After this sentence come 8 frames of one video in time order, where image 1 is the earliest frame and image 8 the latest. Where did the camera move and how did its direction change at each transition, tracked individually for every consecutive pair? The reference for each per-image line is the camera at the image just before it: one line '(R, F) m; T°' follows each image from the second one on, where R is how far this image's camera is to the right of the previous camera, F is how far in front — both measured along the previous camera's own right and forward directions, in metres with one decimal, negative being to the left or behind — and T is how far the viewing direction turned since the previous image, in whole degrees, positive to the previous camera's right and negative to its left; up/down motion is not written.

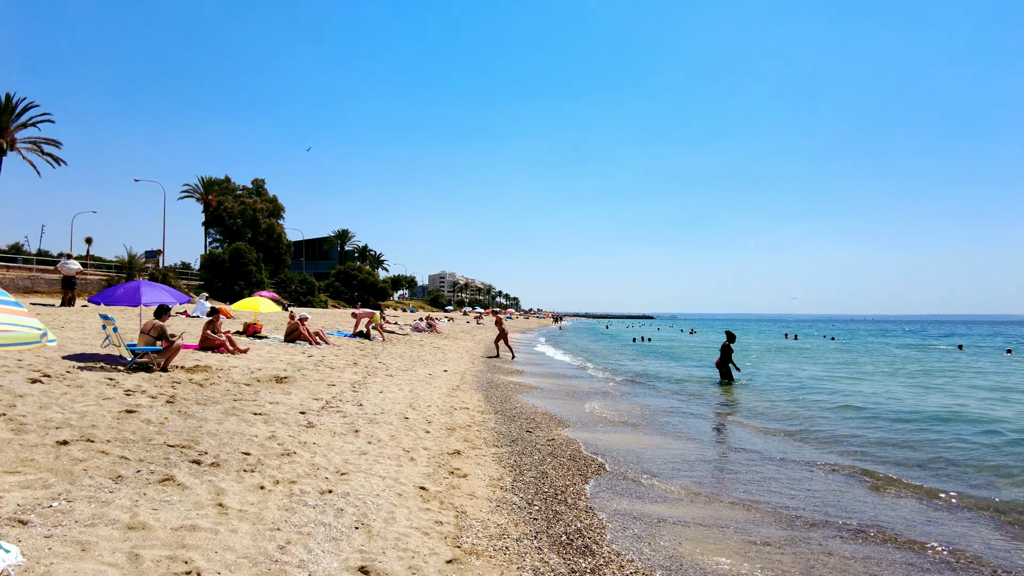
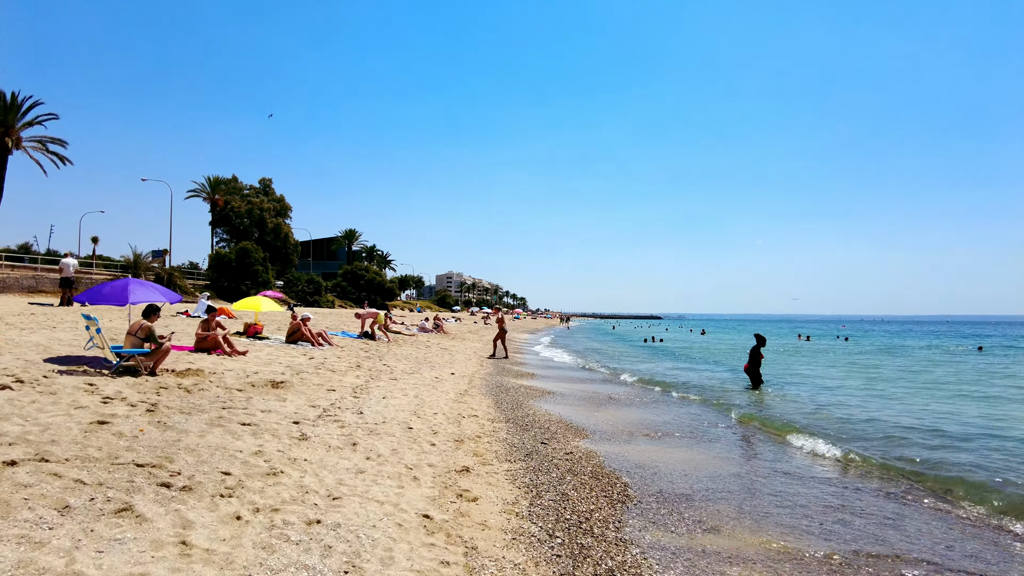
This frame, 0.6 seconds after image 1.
(-0.1, +0.8) m; -1°
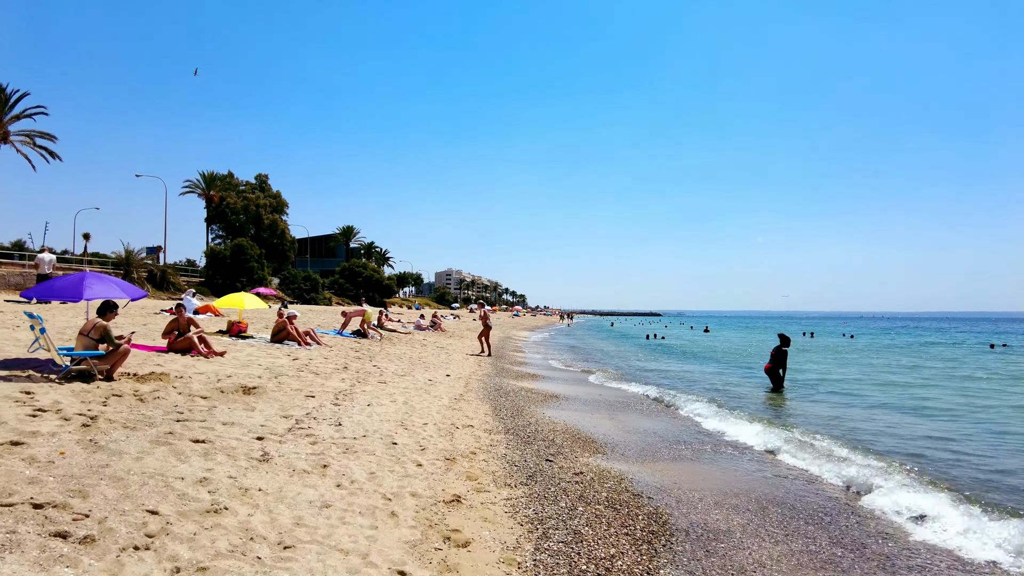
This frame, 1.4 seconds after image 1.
(0.0, +1.1) m; 0°
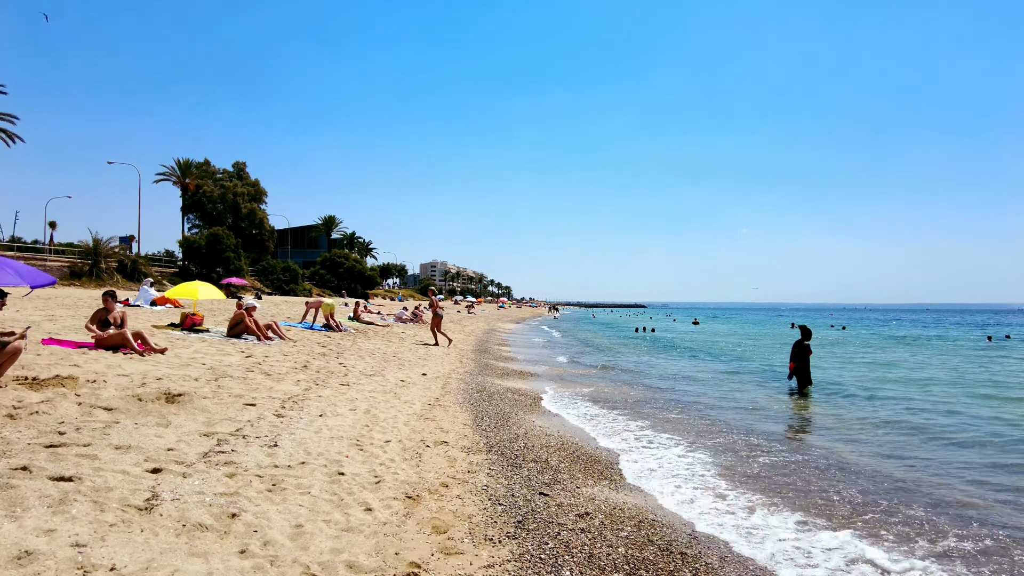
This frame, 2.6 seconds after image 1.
(0.0, +1.7) m; +1°
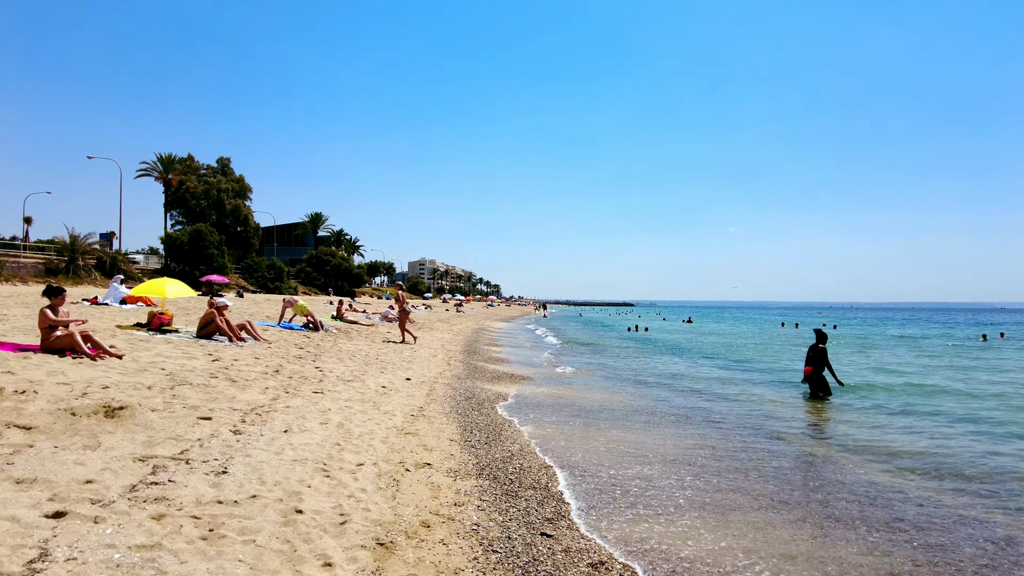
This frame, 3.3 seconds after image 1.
(-0.1, +1.0) m; +1°
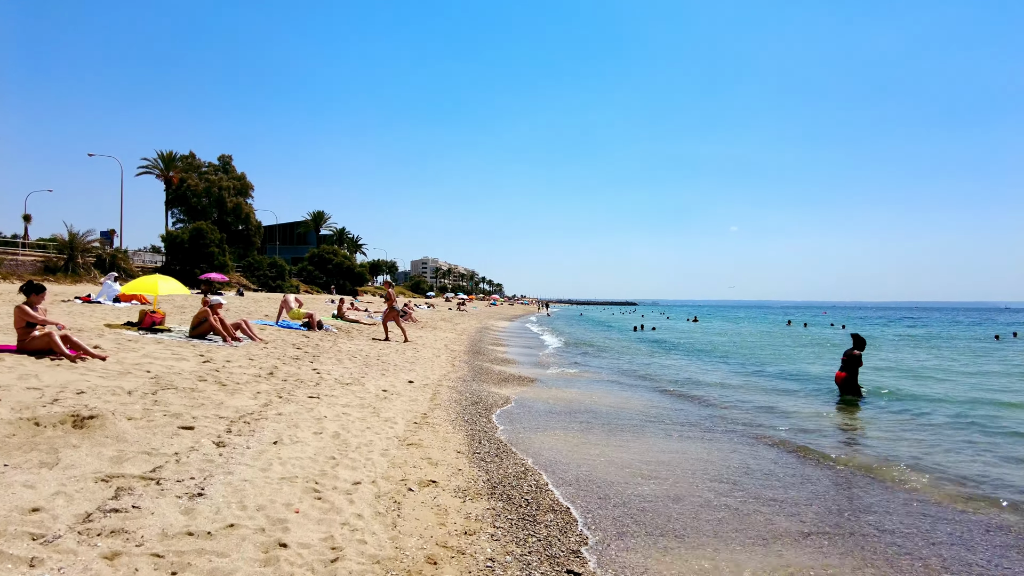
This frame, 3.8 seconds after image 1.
(-0.1, +0.7) m; 0°
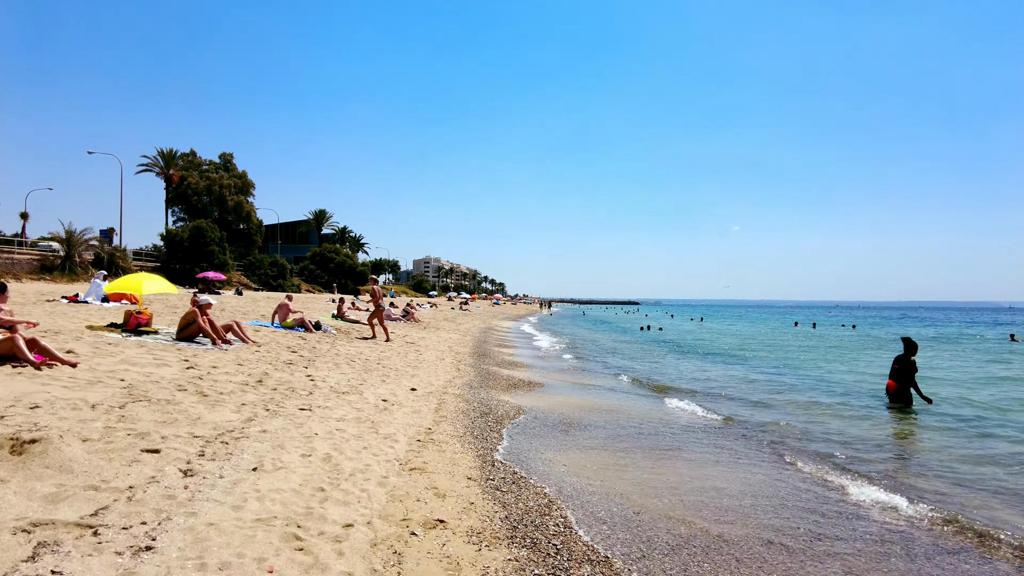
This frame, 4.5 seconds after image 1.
(-0.2, +0.9) m; 0°
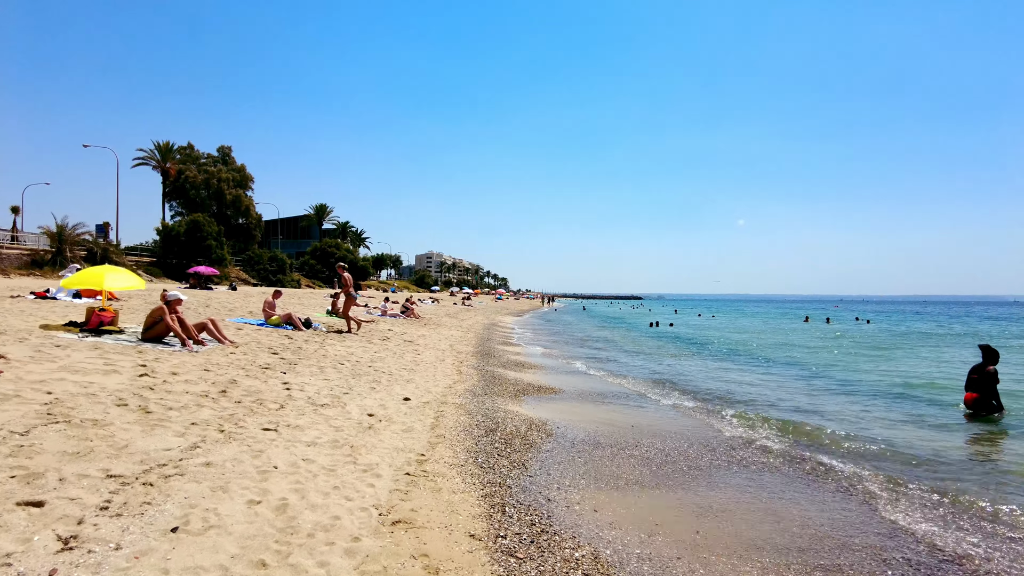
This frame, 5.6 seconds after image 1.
(-0.1, +1.5) m; 0°
